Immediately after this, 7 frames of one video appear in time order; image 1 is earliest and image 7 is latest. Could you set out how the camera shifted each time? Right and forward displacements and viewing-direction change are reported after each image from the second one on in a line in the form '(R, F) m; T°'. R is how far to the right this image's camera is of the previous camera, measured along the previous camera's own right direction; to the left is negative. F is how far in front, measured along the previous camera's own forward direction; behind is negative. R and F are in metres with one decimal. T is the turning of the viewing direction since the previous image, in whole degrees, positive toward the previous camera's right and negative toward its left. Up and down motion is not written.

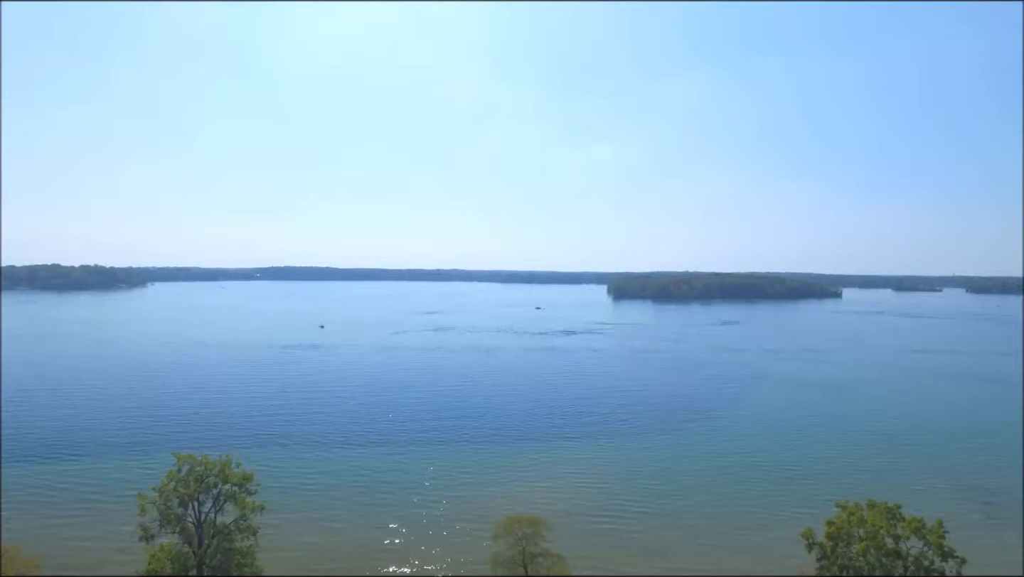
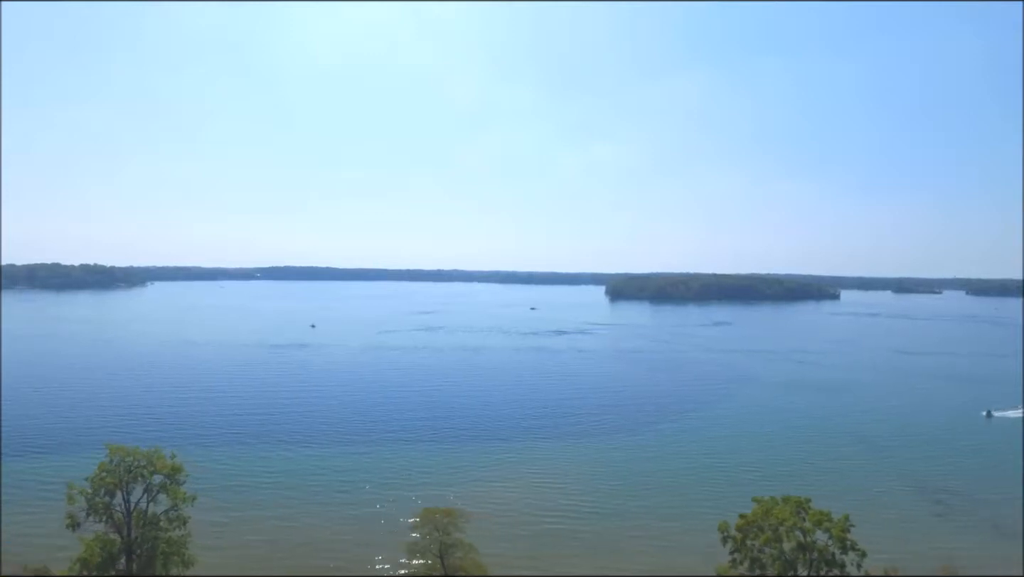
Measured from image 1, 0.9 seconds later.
(+2.0, -0.3) m; -1°
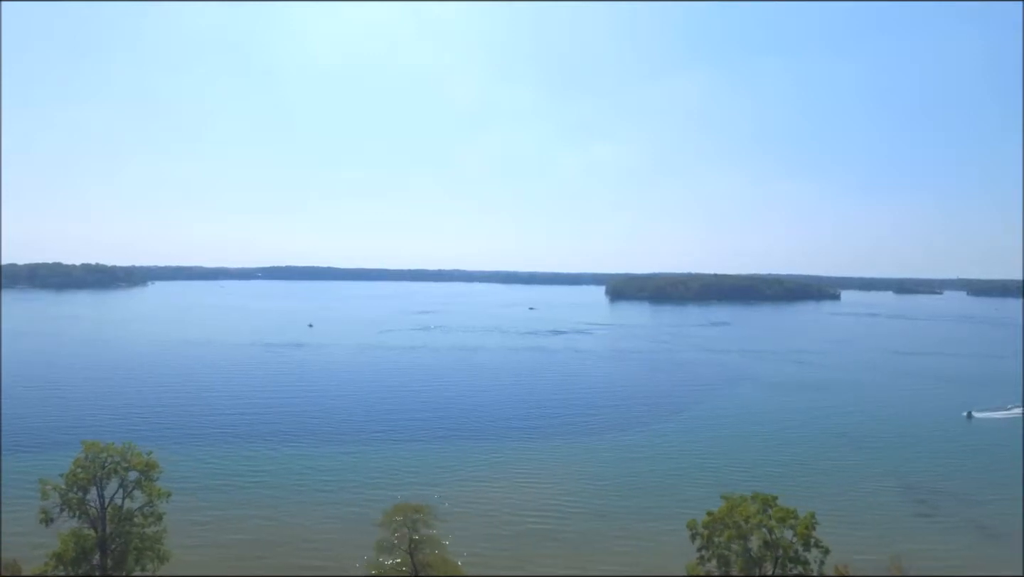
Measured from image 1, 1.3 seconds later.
(-1.5, +0.1) m; +1°
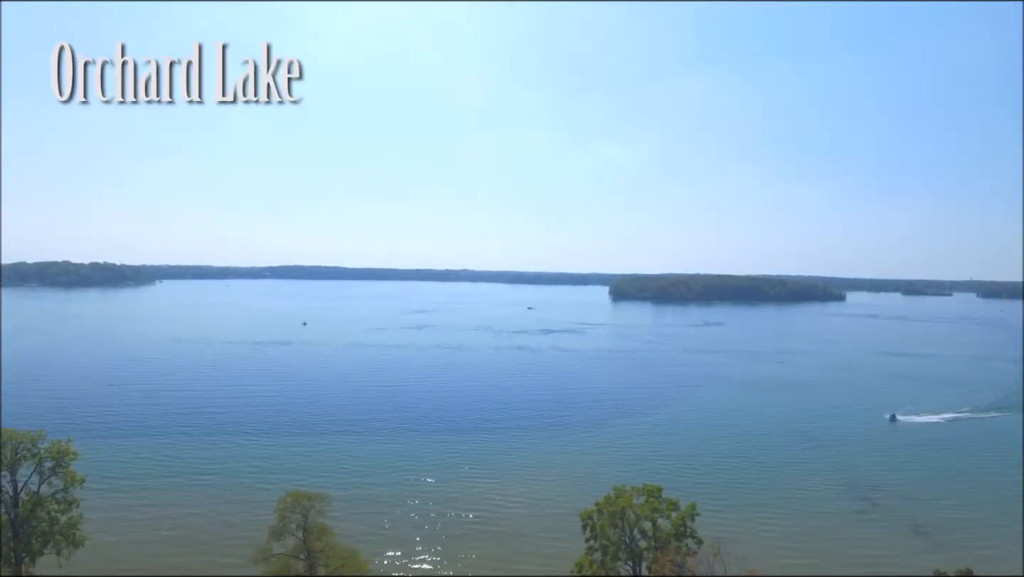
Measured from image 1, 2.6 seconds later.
(+0.6, -0.1) m; 0°
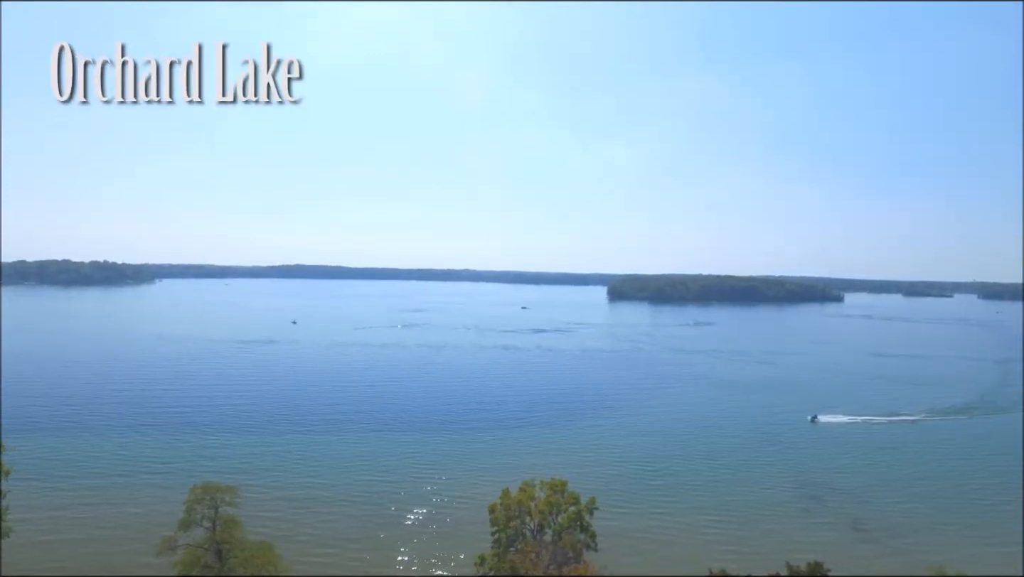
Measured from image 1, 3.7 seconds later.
(+0.5, 0.0) m; 0°
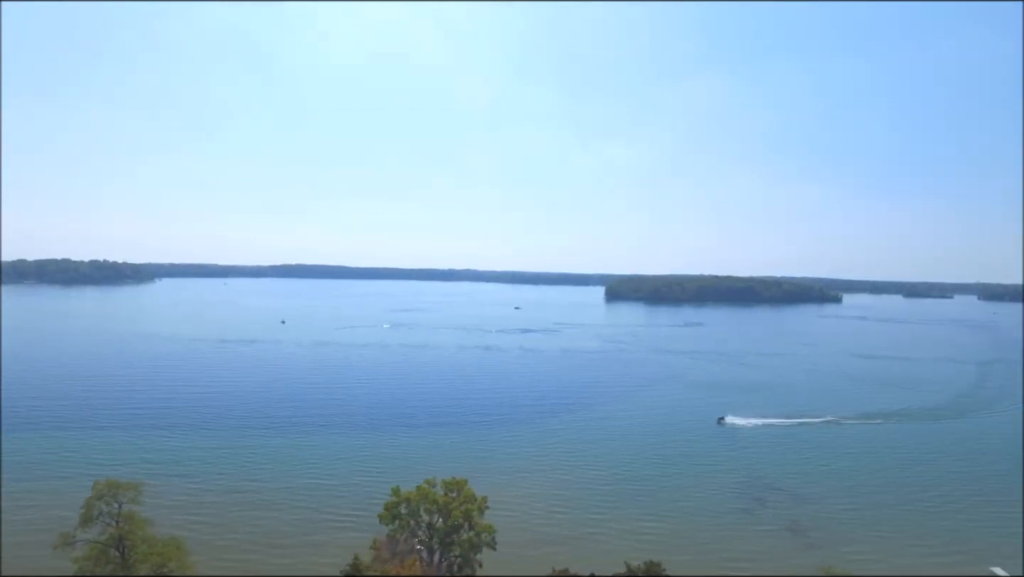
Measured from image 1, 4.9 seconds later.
(+0.6, 0.0) m; 0°
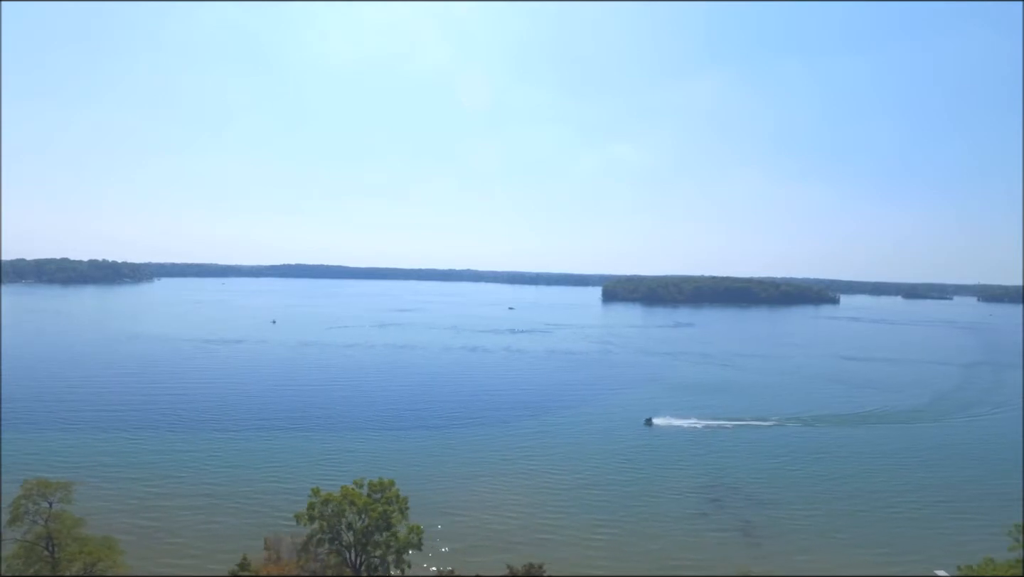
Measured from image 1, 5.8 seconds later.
(+0.4, -0.1) m; 0°
